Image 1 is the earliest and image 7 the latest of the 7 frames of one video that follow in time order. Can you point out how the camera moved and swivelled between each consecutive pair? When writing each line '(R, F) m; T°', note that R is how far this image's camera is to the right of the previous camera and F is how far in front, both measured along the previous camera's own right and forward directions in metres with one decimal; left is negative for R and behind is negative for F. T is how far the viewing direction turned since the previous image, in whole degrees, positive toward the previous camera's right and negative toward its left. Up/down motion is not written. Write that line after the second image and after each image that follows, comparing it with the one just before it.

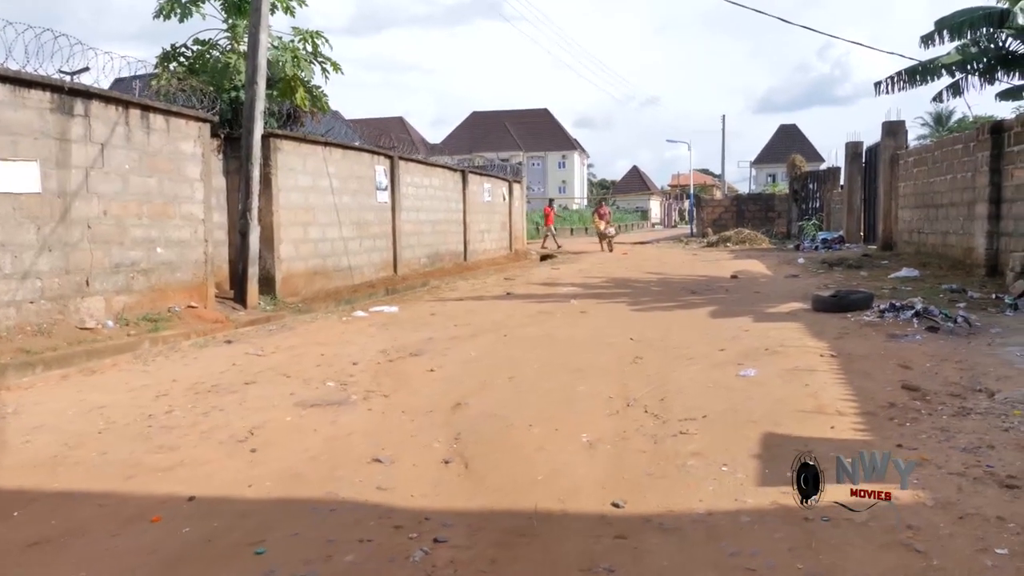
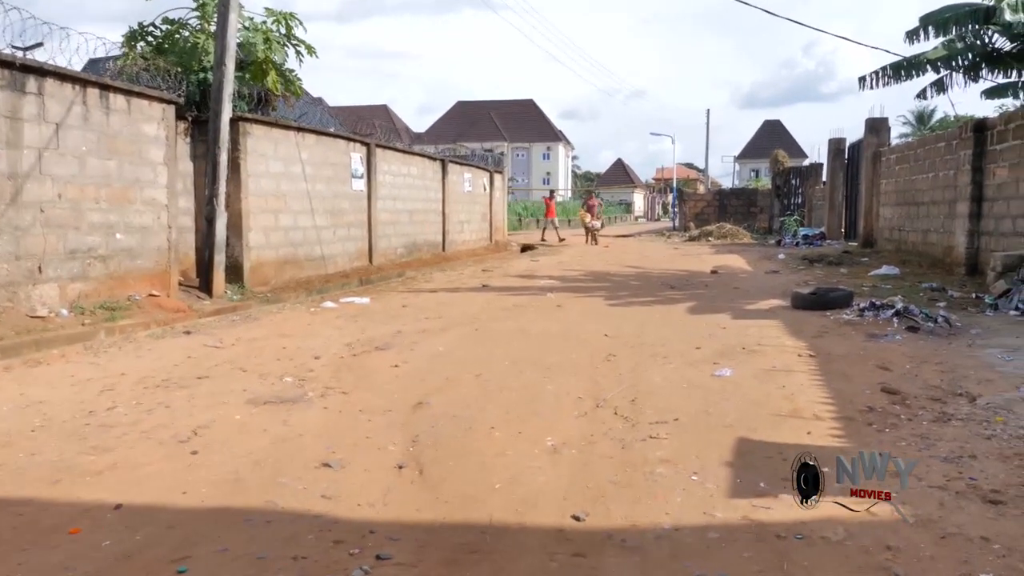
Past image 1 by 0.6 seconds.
(+0.1, +0.2) m; +1°
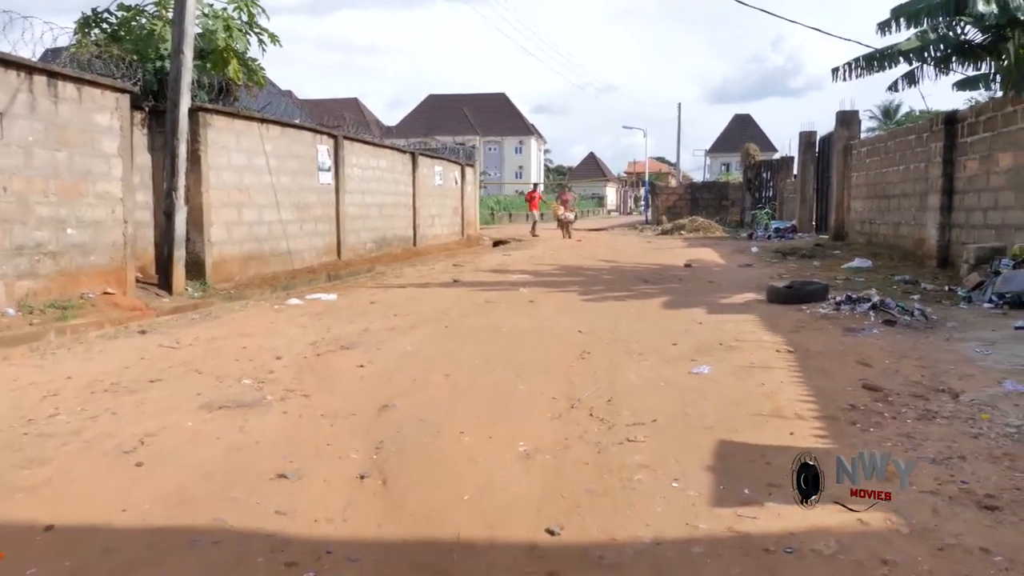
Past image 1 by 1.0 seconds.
(0.0, +0.2) m; +2°
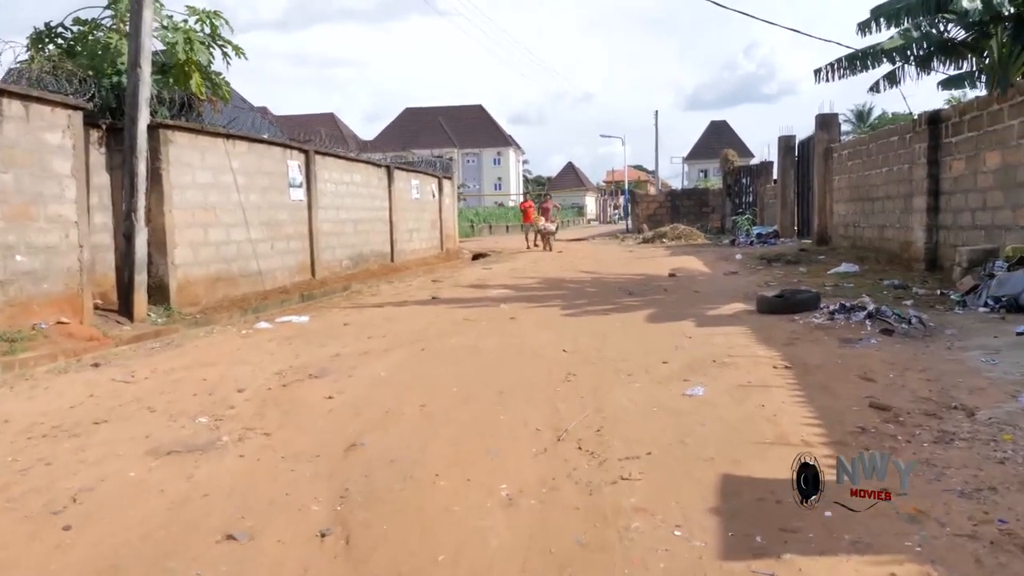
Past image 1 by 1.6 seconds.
(0.0, +0.4) m; +1°
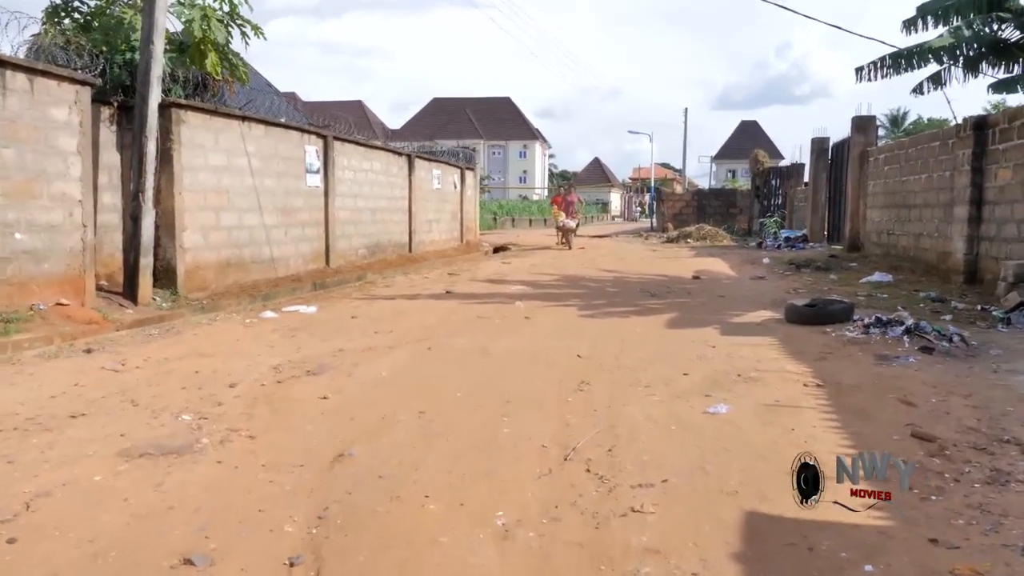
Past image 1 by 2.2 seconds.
(+0.1, +0.4) m; -2°
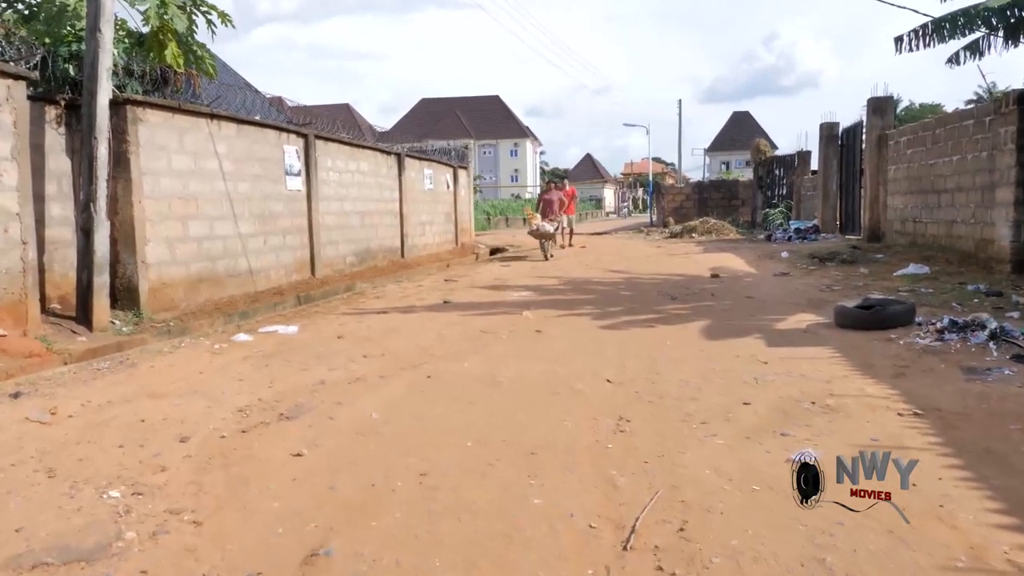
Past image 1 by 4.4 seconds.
(-0.1, +1.0) m; 0°
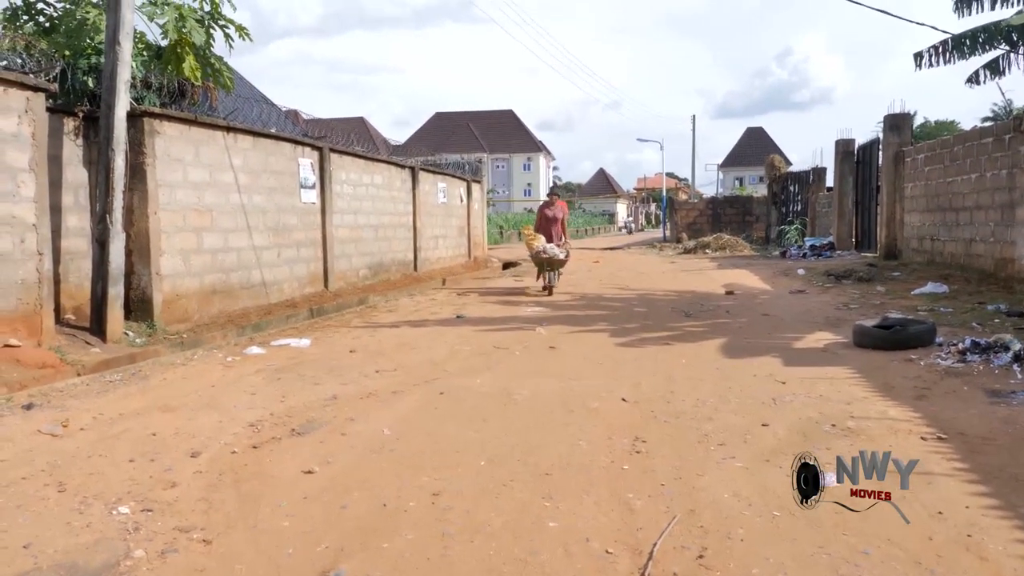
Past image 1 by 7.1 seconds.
(0.0, 0.0) m; -1°
